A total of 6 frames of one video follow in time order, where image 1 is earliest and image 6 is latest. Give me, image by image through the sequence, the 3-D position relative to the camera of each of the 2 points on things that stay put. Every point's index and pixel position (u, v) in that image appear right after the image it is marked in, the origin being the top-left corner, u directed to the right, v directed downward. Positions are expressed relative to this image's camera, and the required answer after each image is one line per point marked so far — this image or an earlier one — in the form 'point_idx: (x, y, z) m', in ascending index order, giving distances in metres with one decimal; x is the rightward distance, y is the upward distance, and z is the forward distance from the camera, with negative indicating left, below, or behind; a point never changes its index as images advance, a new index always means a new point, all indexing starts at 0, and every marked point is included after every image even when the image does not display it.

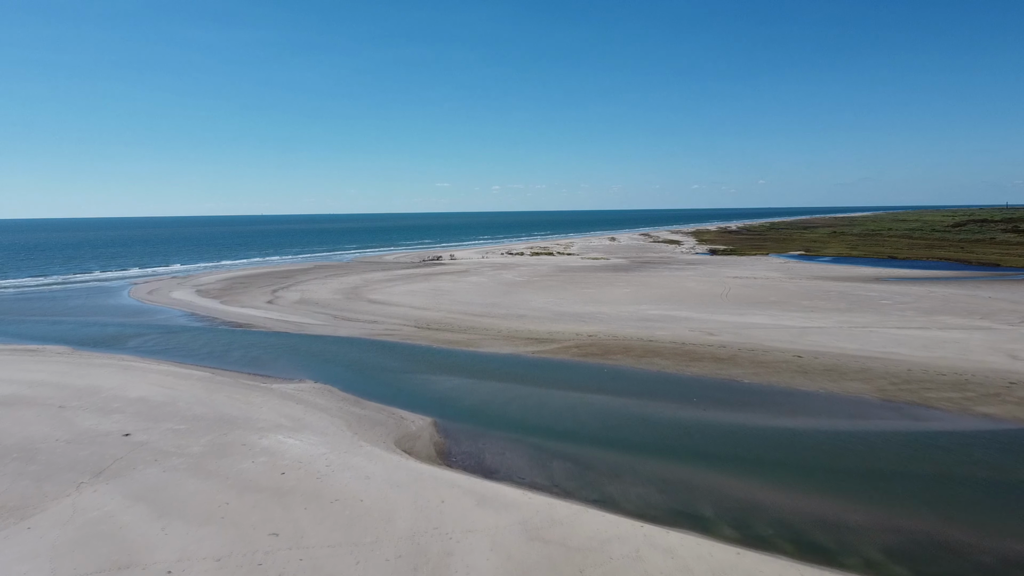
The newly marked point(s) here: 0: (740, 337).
0: (+5.8, -1.3, +18.7) m
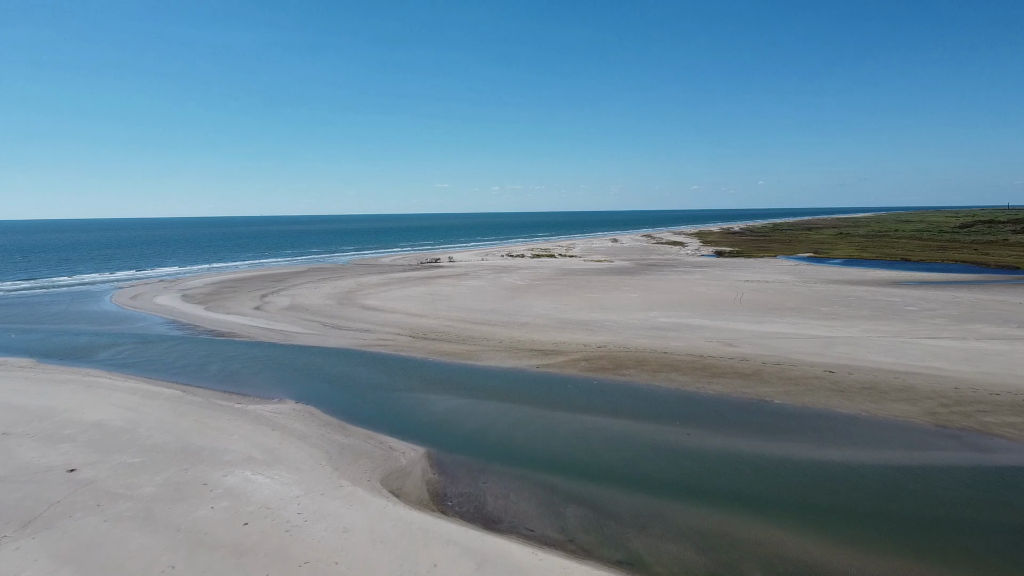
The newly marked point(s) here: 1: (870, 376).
0: (+5.9, -1.4, +17.2) m
1: (+7.0, -1.7, +14.3) m
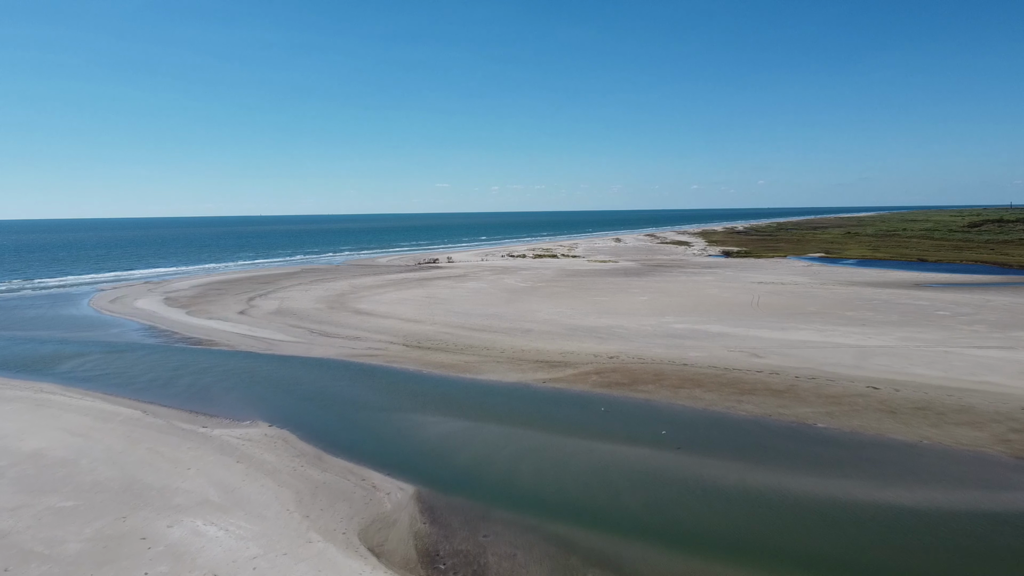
0: (+6.0, -1.5, +15.6) m
1: (+7.1, -1.8, +12.7) m
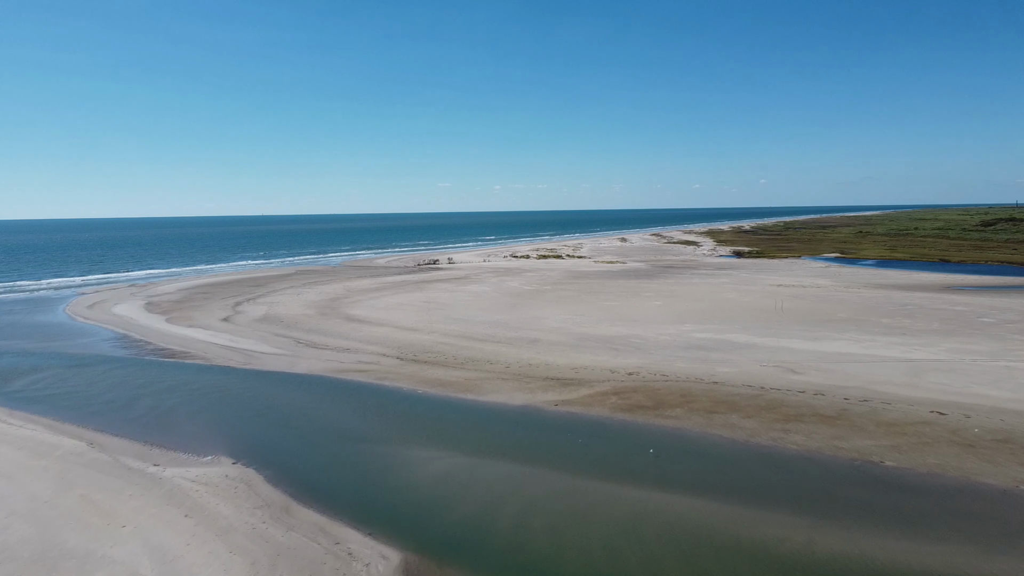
0: (+6.1, -1.7, +13.8) m
1: (+7.2, -2.0, +10.9) m
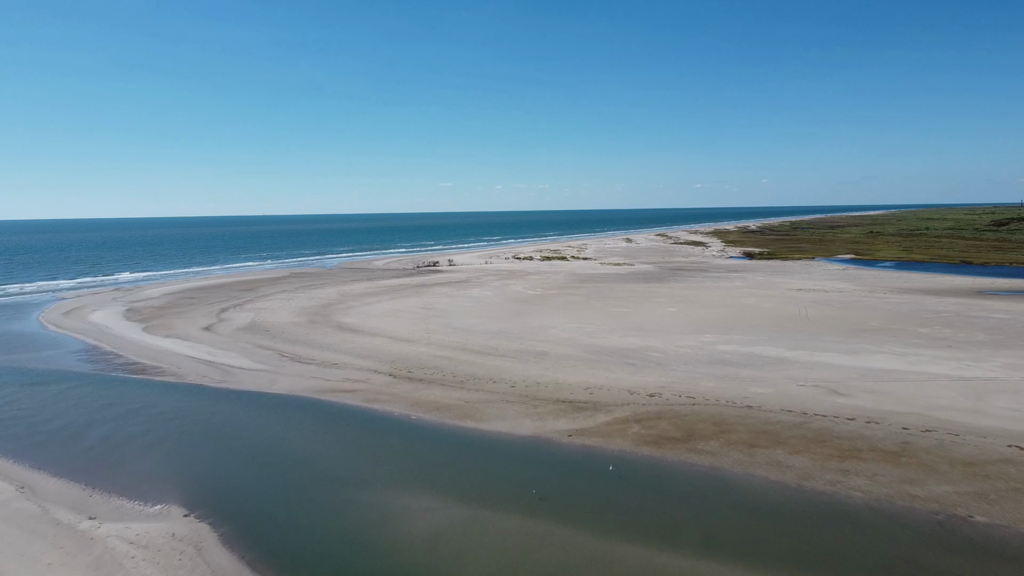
0: (+6.2, -1.8, +12.1) m
1: (+7.3, -2.1, +9.2) m
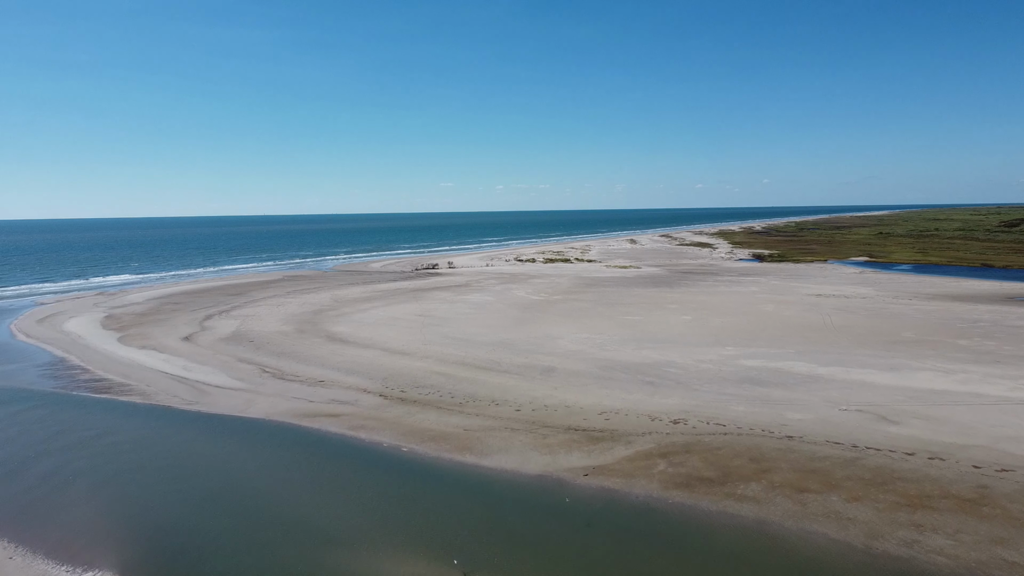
0: (+6.3, -2.0, +10.6) m
1: (+7.4, -2.3, +7.7) m
